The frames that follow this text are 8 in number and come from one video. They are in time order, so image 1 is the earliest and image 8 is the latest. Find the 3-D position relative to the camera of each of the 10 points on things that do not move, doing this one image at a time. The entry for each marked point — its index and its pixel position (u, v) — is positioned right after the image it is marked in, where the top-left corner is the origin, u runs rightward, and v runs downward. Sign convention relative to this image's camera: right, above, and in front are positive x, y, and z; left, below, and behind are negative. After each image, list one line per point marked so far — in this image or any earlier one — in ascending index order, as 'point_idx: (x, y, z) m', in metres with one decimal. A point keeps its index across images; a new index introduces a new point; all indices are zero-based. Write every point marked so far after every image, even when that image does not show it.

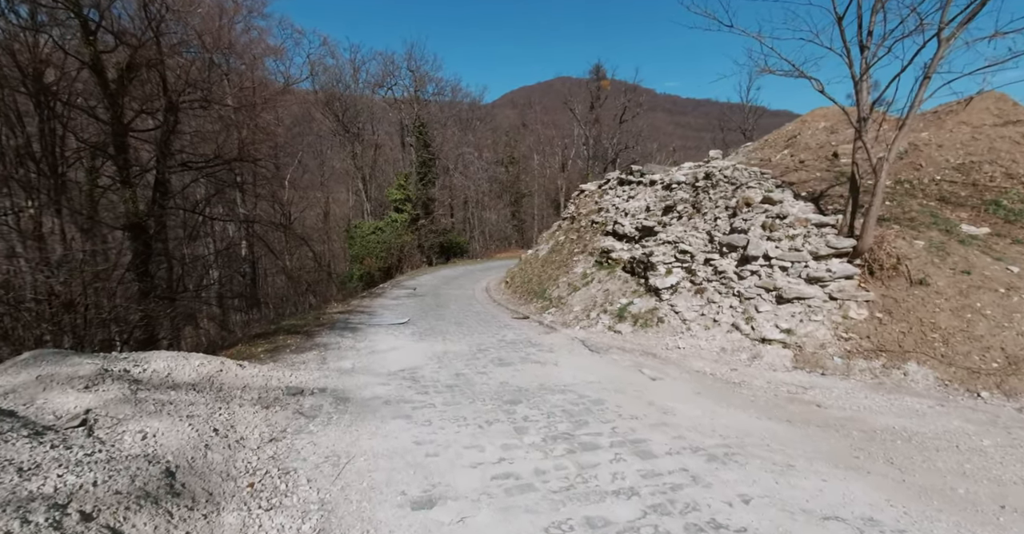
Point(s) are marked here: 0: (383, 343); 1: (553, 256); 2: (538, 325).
0: (-2.2, -1.4, +9.8) m
1: (+1.2, +0.3, +16.6) m
2: (+0.5, -1.2, +11.0) m
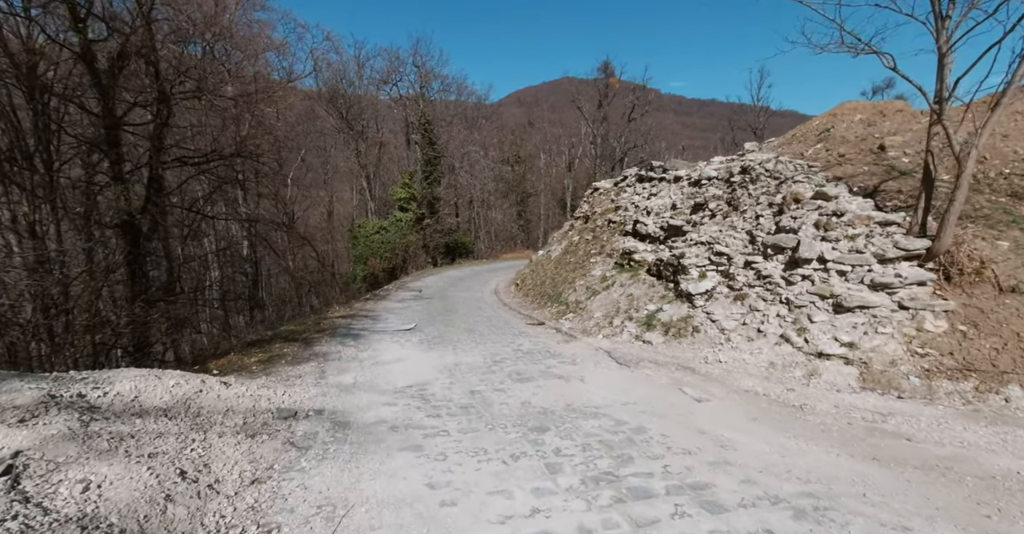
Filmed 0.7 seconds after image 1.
0: (-2.0, -1.4, +9.0) m
1: (+1.6, +0.3, +15.7) m
2: (+0.8, -1.2, +10.2) m
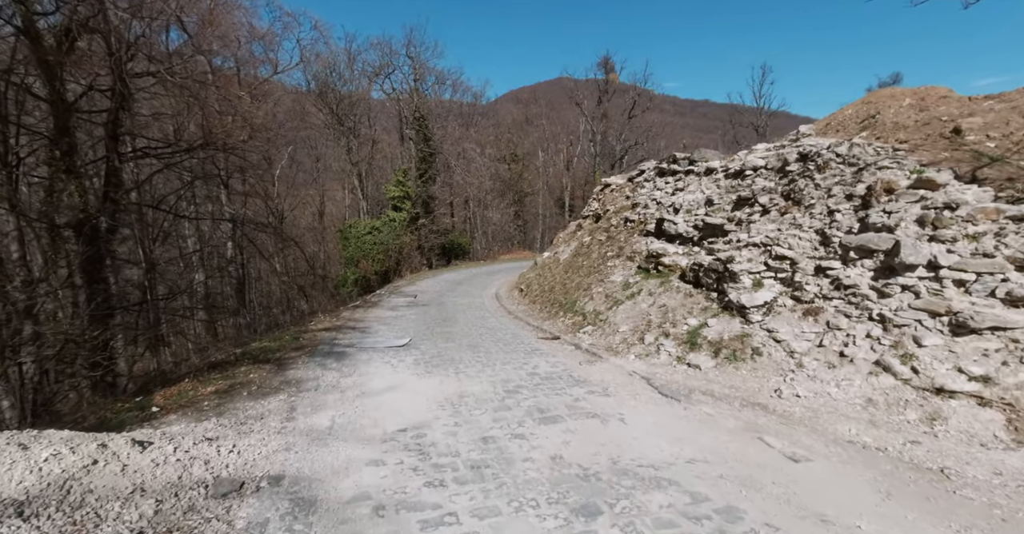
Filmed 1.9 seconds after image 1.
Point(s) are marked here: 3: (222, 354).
0: (-1.8, -1.5, +7.4) m
1: (+1.7, +0.2, +14.2) m
2: (+1.0, -1.3, +8.6) m
3: (-5.1, -1.5, +9.9) m
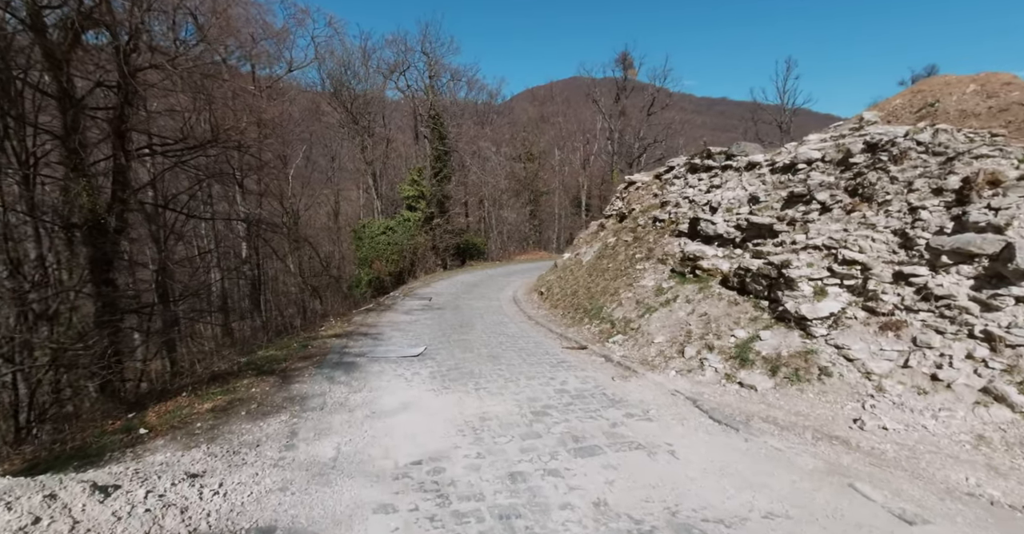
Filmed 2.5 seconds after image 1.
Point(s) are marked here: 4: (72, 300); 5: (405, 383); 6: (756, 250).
0: (-1.5, -1.6, +6.7) m
1: (+2.2, +0.1, +13.4) m
2: (+1.3, -1.4, +7.8) m
3: (-4.7, -1.6, +9.2) m
4: (-5.5, -0.4, +7.2) m
5: (-1.4, -1.6, +7.5) m
6: (+3.4, +0.2, +7.7) m
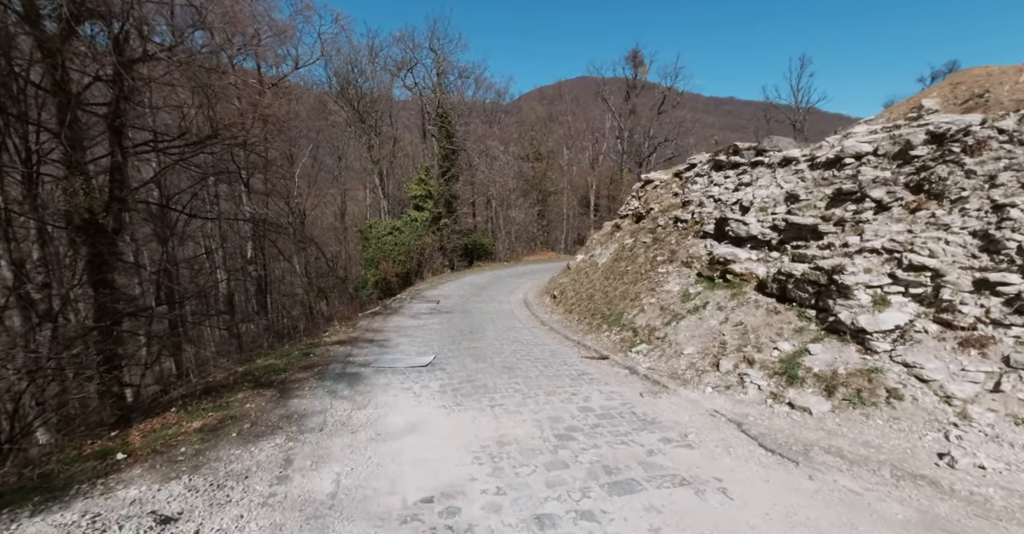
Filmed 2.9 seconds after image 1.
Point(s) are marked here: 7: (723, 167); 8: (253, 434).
0: (-1.3, -1.6, +6.1) m
1: (+2.5, +0.1, +12.7) m
2: (+1.5, -1.5, +7.2) m
3: (-4.5, -1.6, +8.6) m
4: (-5.3, -0.5, +6.6) m
5: (-1.2, -1.6, +6.9) m
6: (+3.6, +0.2, +7.1) m
7: (+4.4, +2.1, +11.6) m
8: (-2.6, -1.6, +5.5) m
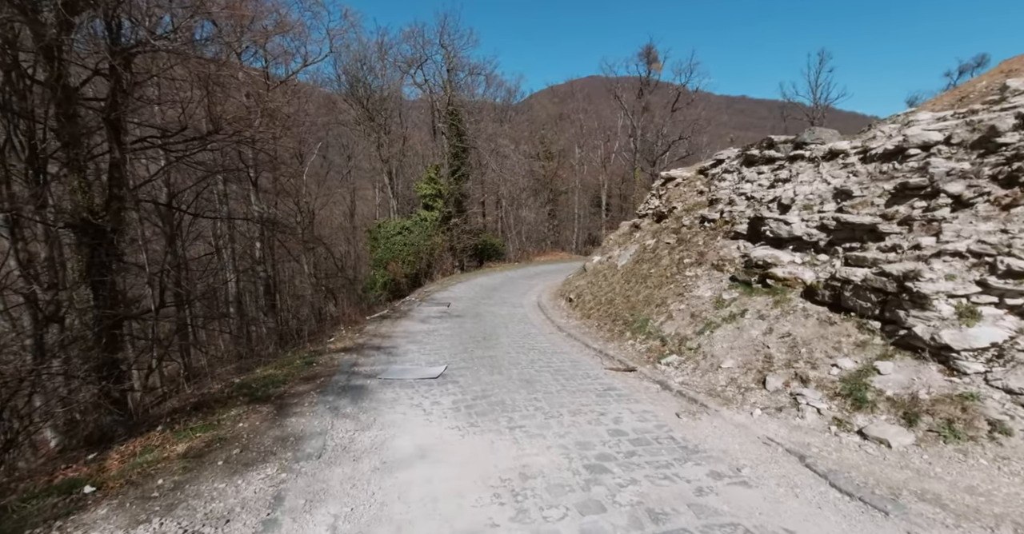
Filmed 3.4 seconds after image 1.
0: (-1.0, -1.7, +5.4) m
1: (+2.8, 0.0, +11.9) m
2: (+1.8, -1.5, +6.5) m
3: (-4.2, -1.7, +8.0) m
4: (-5.1, -0.5, +6.0) m
5: (-1.0, -1.7, +6.2) m
6: (+3.8, +0.1, +6.3) m
7: (+4.7, +2.0, +10.8) m
8: (-2.4, -1.7, +4.9) m
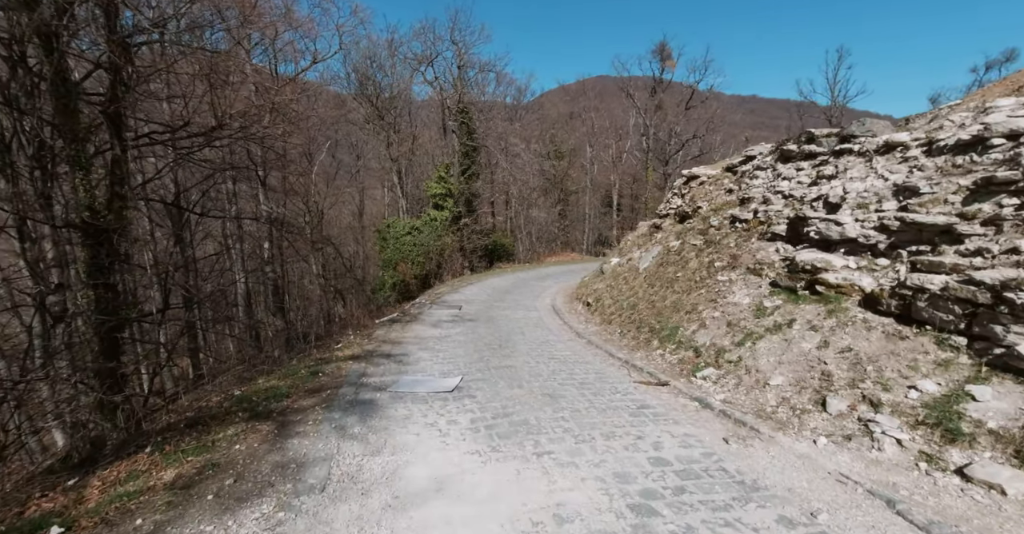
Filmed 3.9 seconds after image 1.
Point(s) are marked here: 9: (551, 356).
0: (-0.8, -1.7, +4.8) m
1: (+3.1, -0.1, +11.3) m
2: (+2.0, -1.6, +5.8) m
3: (-3.9, -1.7, +7.4) m
4: (-4.8, -0.5, +5.4) m
5: (-0.7, -1.7, +5.6) m
6: (+4.1, +0.1, +5.6) m
7: (+5.0, +2.0, +10.1) m
8: (-2.1, -1.7, +4.3) m
9: (+0.6, -1.5, +9.4) m
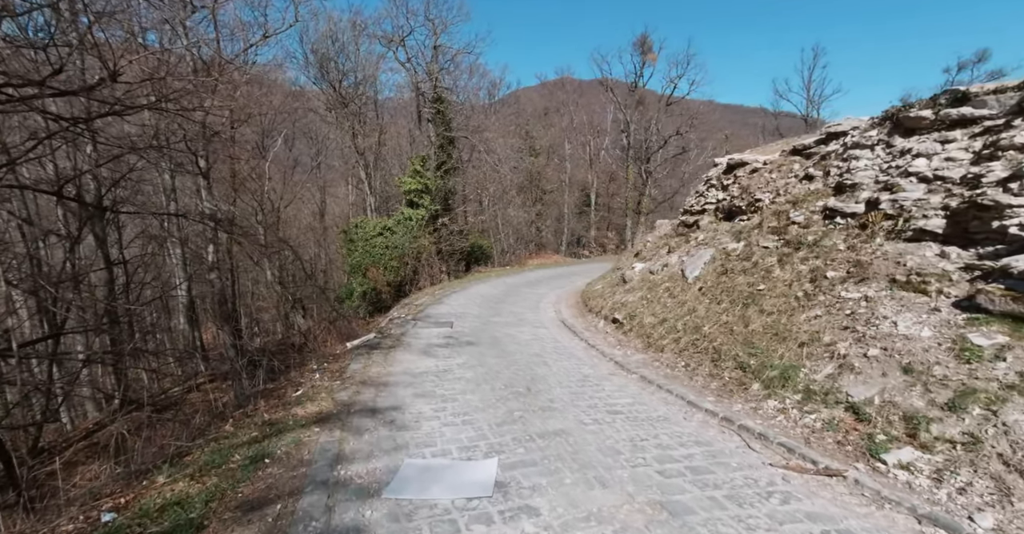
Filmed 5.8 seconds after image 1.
0: (0.0, -1.9, +1.8) m
1: (+3.5, -0.2, +8.5) m
2: (+2.8, -1.7, +3.0) m
3: (-3.3, -1.9, +4.3) m
4: (-4.1, -0.7, +2.2) m
5: (0.0, -1.9, +2.6) m
6: (+4.8, -0.1, +2.9) m
7: (+5.4, +1.8, +7.5) m
8: (-1.3, -1.9, +1.2) m
9: (+1.2, -1.6, +6.5) m
